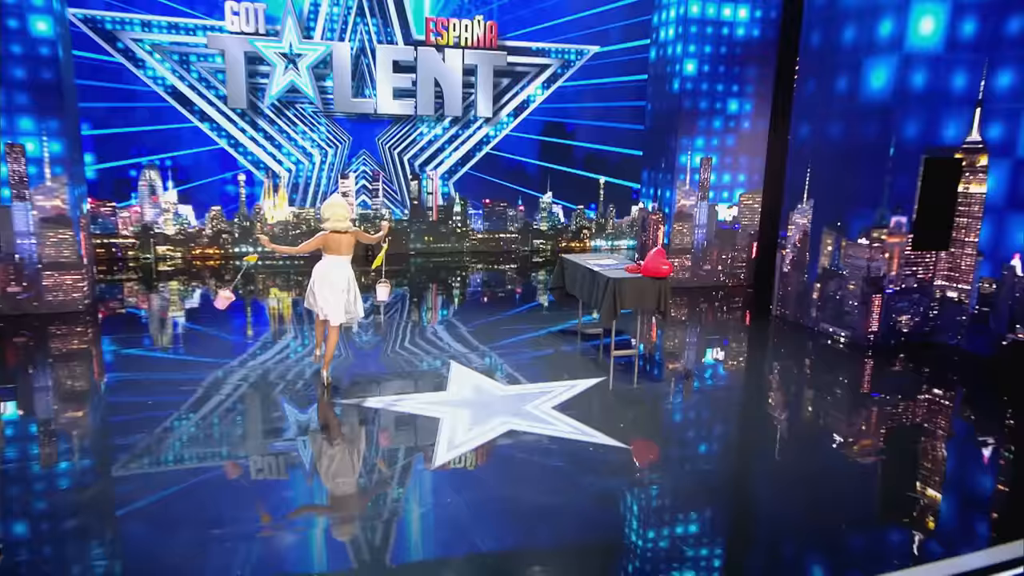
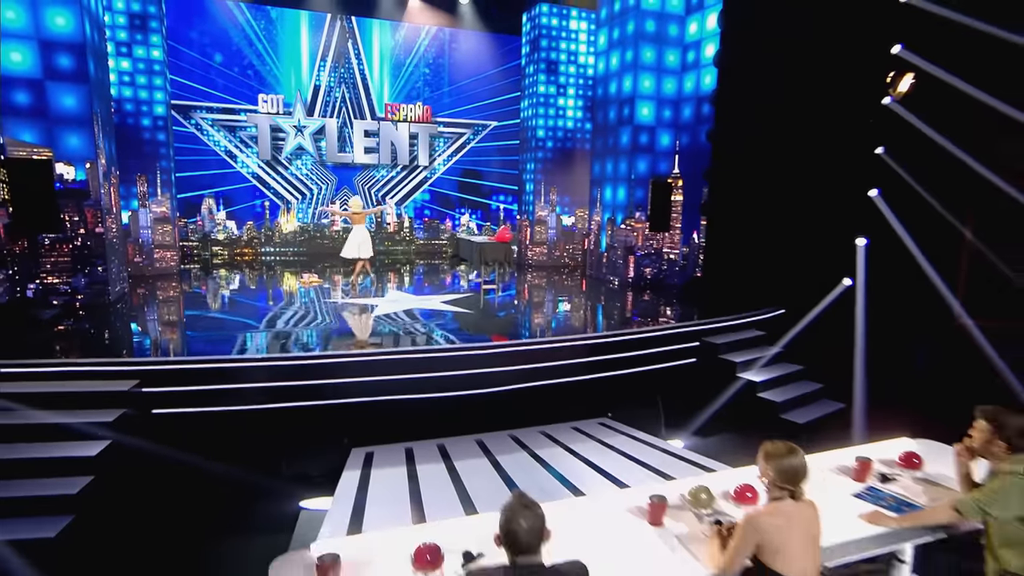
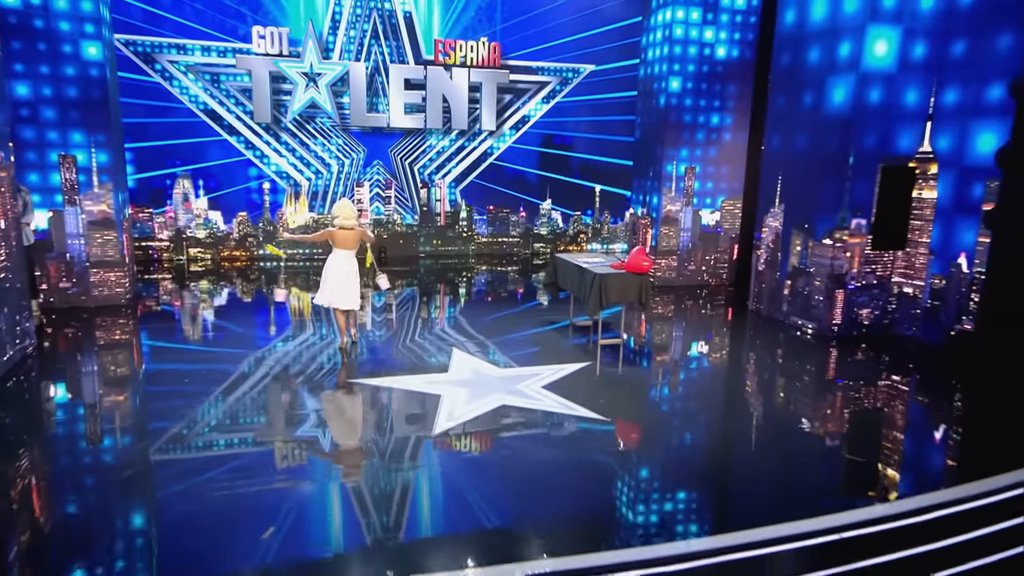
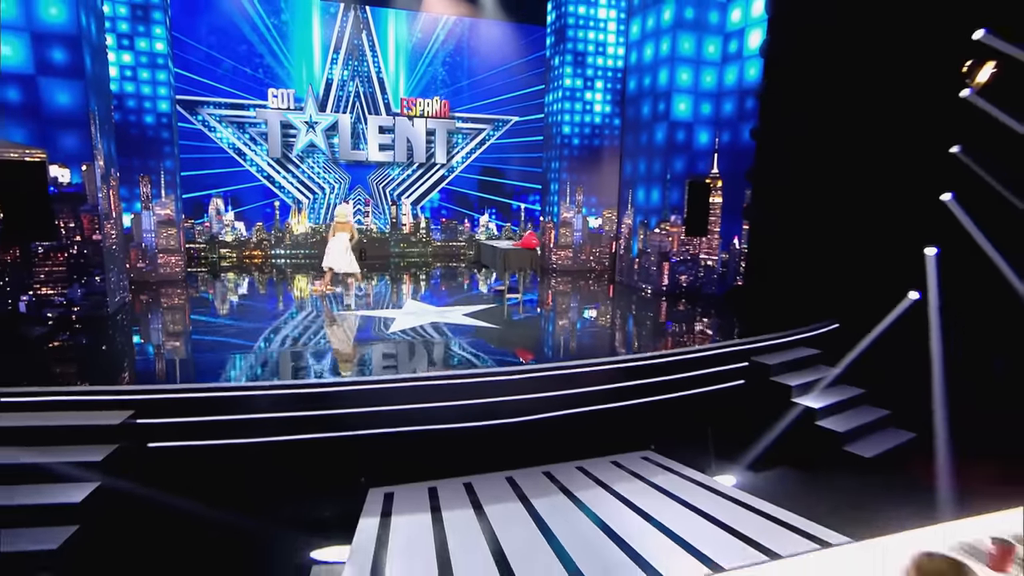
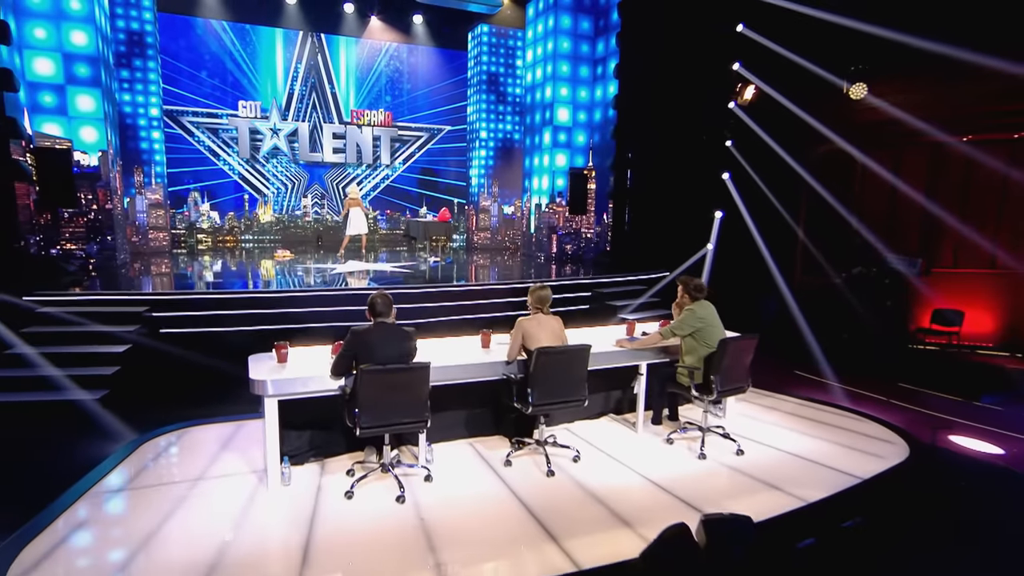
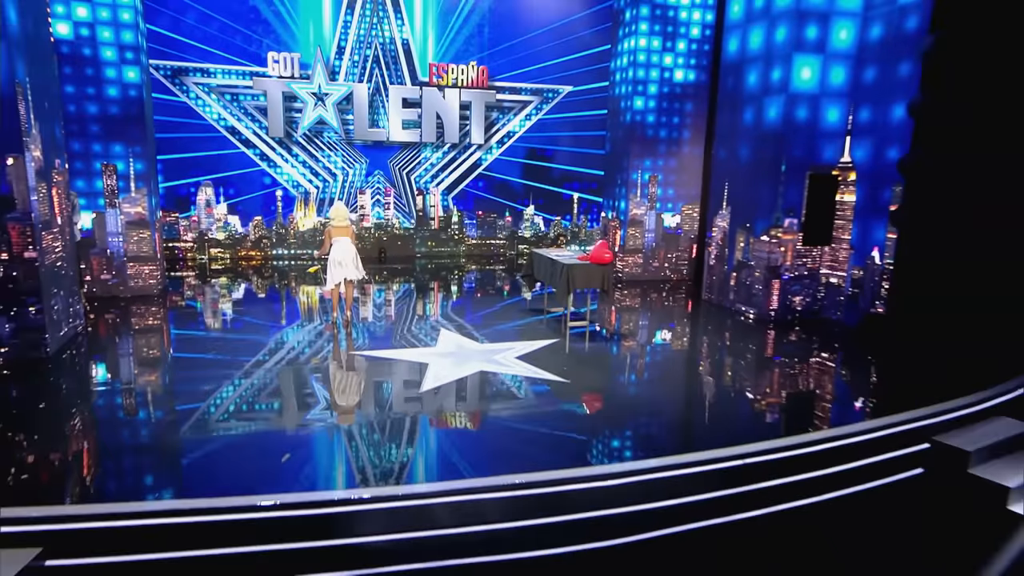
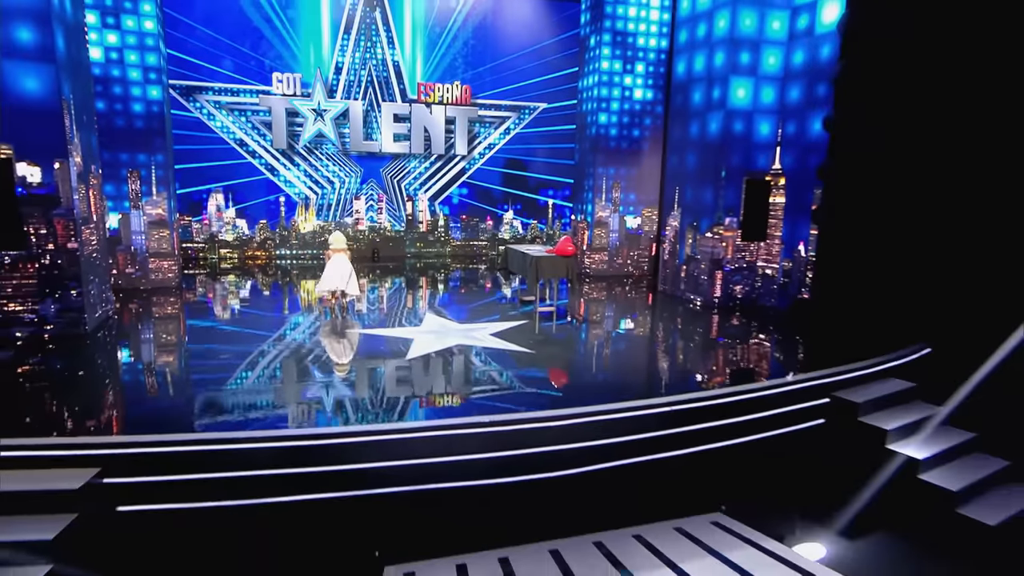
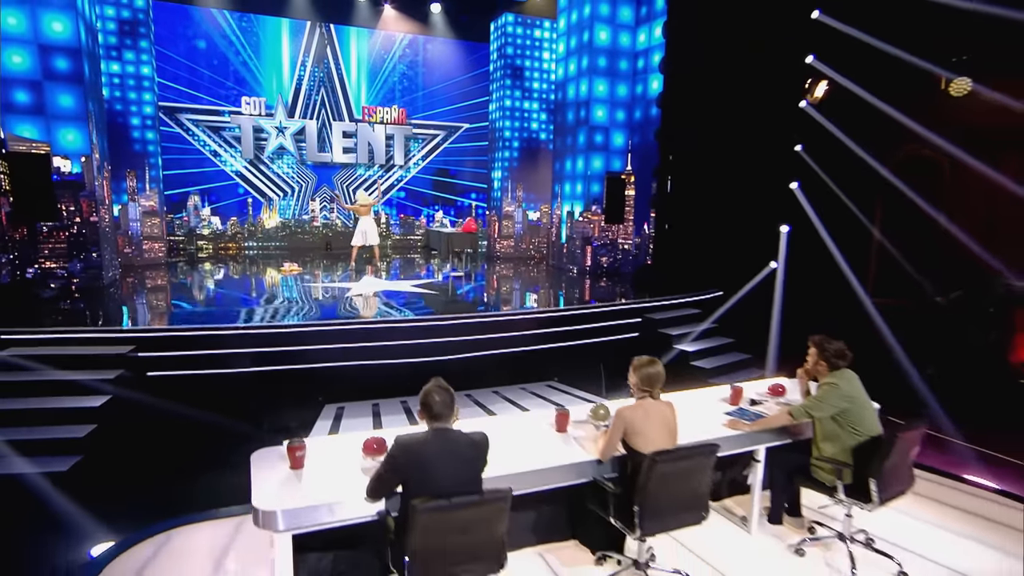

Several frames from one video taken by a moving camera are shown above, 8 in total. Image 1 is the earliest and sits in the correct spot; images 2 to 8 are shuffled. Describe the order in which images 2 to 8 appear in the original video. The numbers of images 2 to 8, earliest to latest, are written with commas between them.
3, 6, 7, 4, 2, 8, 5
